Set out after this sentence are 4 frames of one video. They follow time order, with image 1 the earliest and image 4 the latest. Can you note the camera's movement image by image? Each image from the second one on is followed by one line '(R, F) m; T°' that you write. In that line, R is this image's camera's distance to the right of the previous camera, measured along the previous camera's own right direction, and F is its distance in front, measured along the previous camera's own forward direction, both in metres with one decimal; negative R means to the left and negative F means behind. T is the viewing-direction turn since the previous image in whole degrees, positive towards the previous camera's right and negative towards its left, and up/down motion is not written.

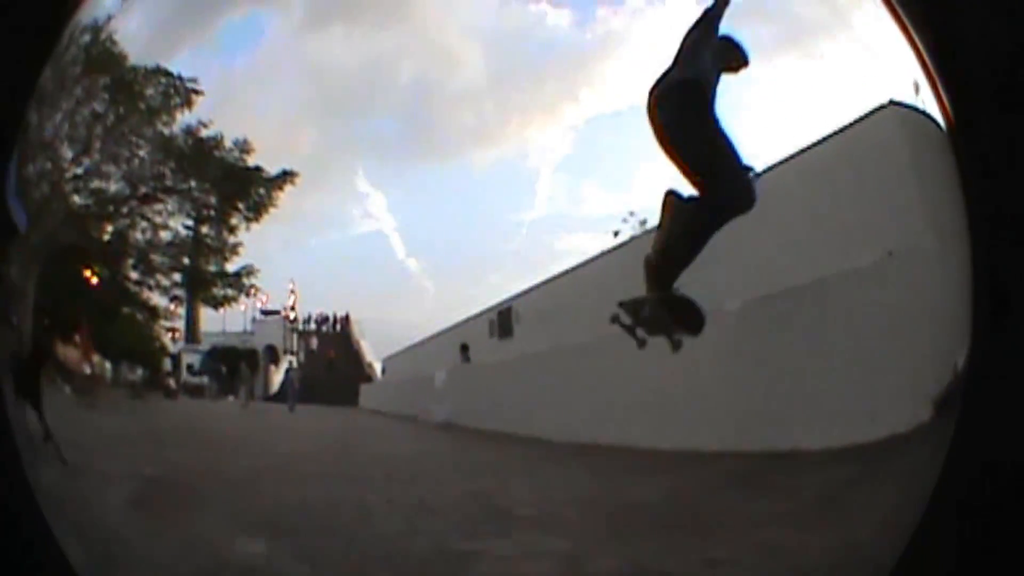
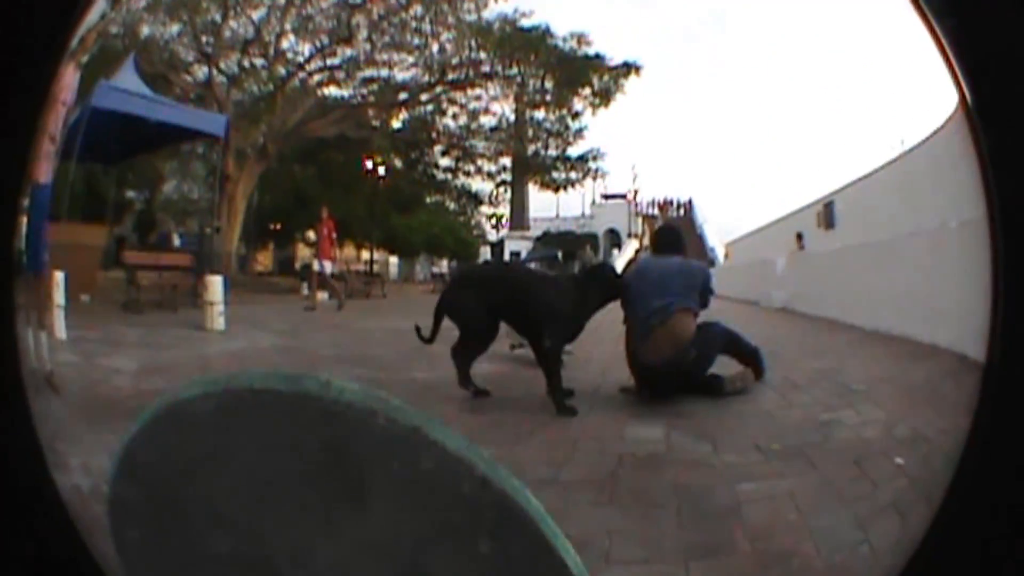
(-1.0, +0.2) m; +23°
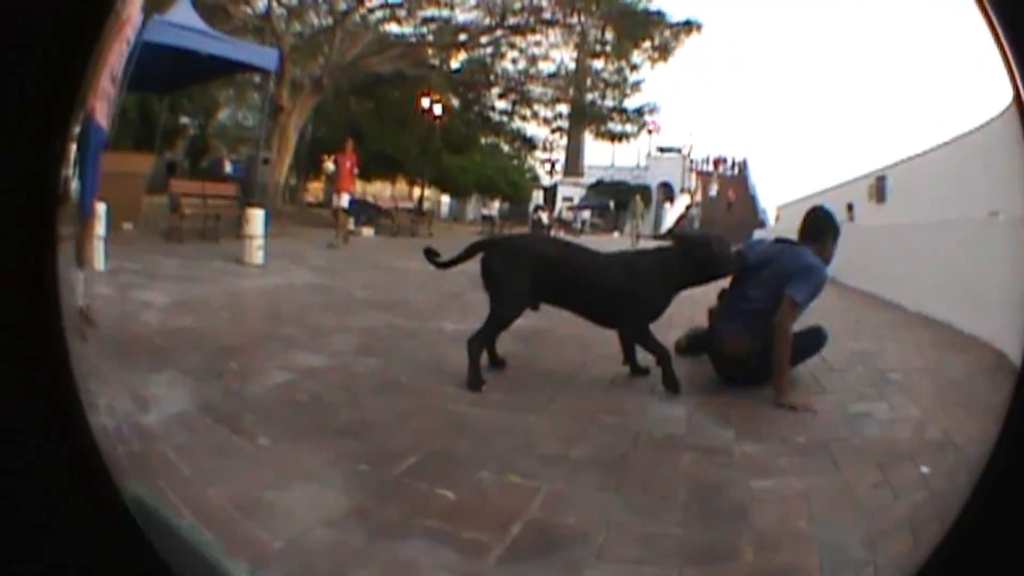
(0.0, 0.0) m; -1°
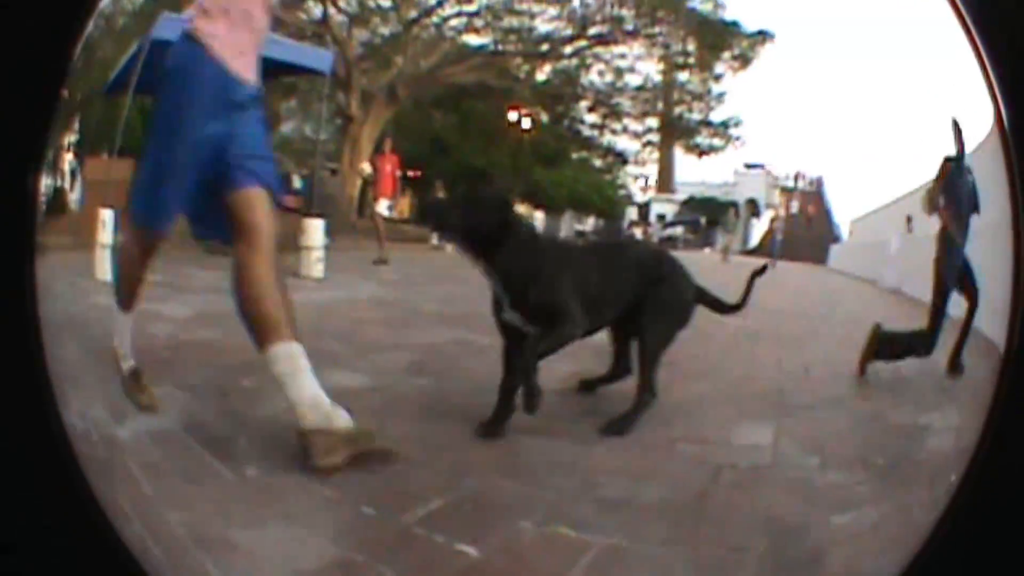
(-0.3, 0.0) m; +7°
